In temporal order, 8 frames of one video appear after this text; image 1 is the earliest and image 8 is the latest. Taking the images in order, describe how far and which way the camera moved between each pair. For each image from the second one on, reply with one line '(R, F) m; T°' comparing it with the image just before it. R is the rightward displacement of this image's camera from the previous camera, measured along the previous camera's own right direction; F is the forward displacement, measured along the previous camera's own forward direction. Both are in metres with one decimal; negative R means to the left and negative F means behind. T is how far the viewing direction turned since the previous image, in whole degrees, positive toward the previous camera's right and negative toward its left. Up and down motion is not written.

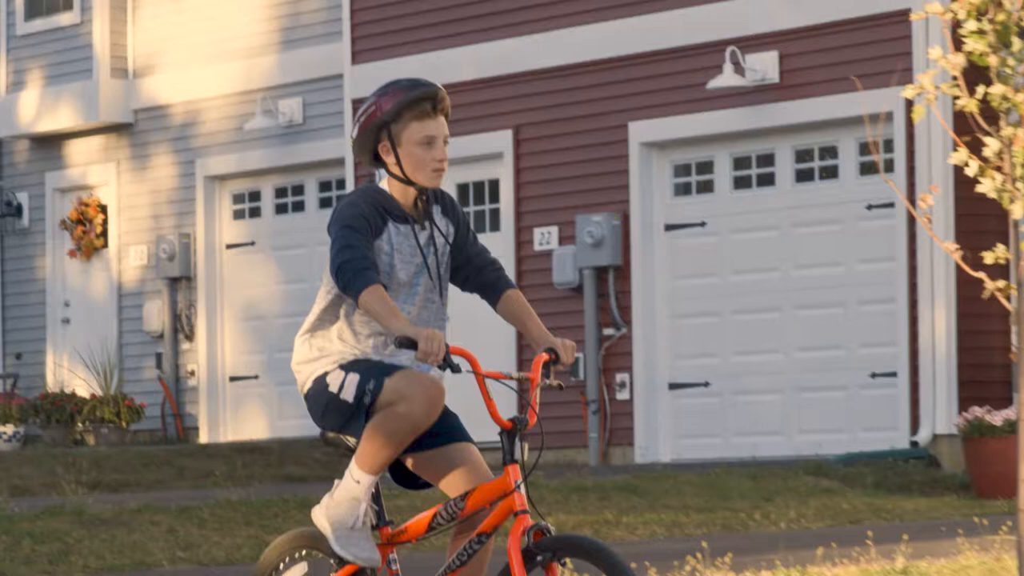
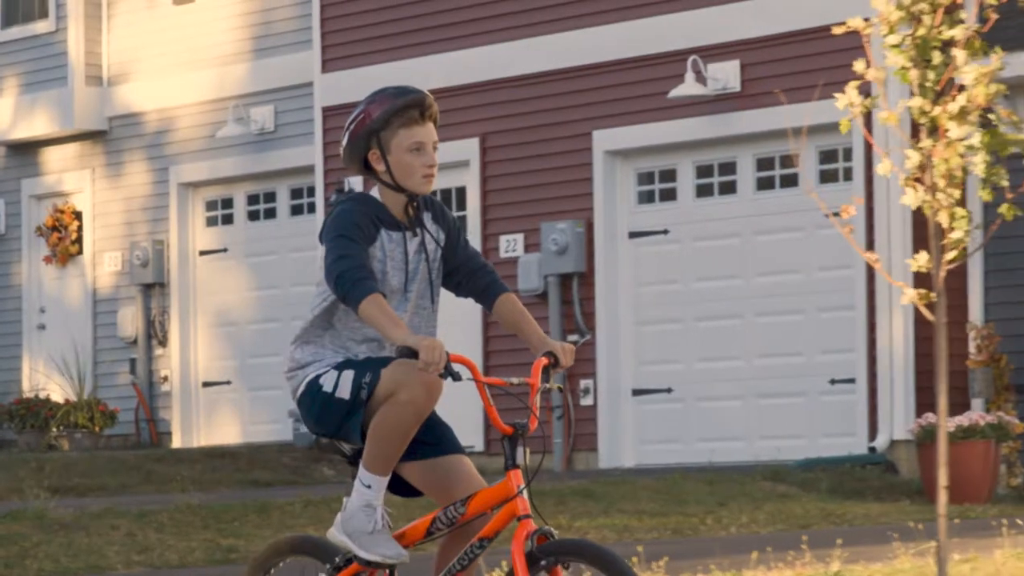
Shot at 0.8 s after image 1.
(-0.5, -0.8) m; +2°
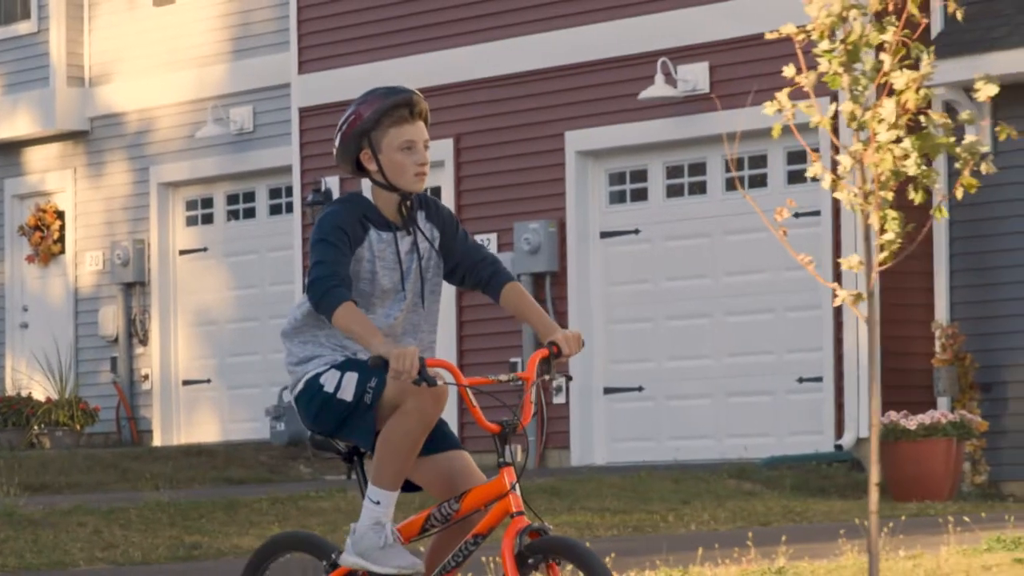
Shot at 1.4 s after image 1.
(+0.2, -0.2) m; 0°
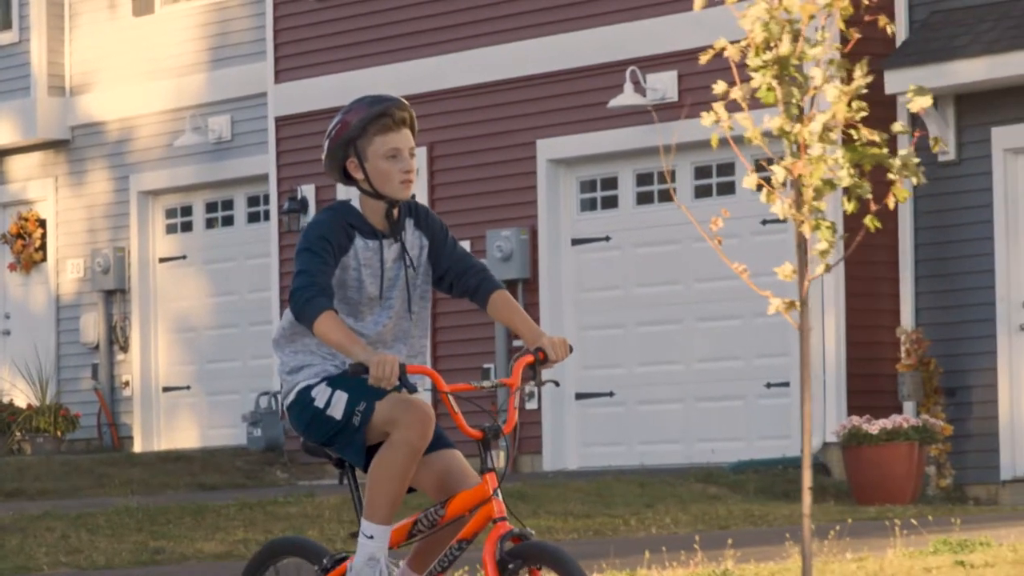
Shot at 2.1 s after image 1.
(+0.2, -0.2) m; 0°
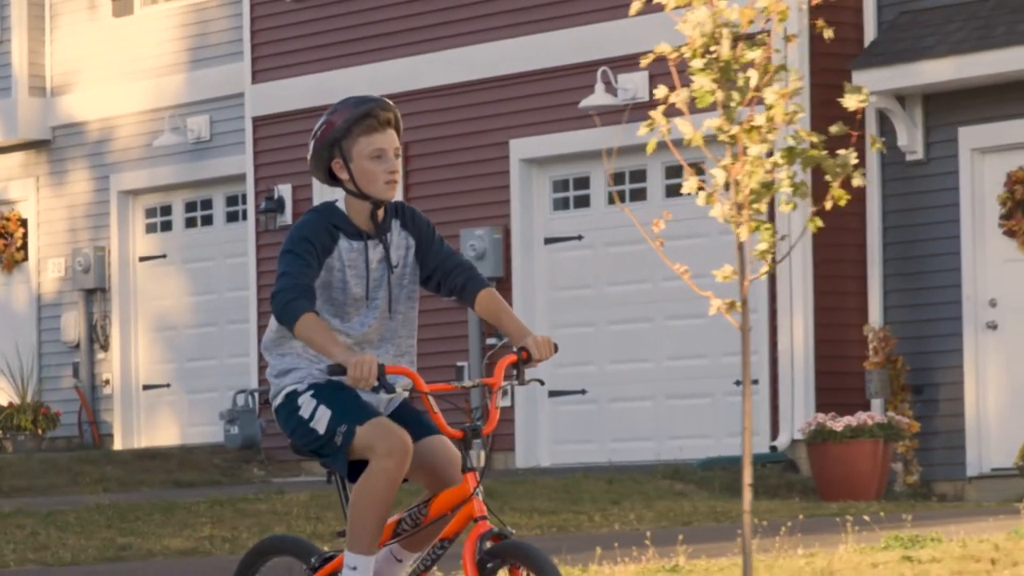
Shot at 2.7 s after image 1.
(+0.2, -0.1) m; 0°
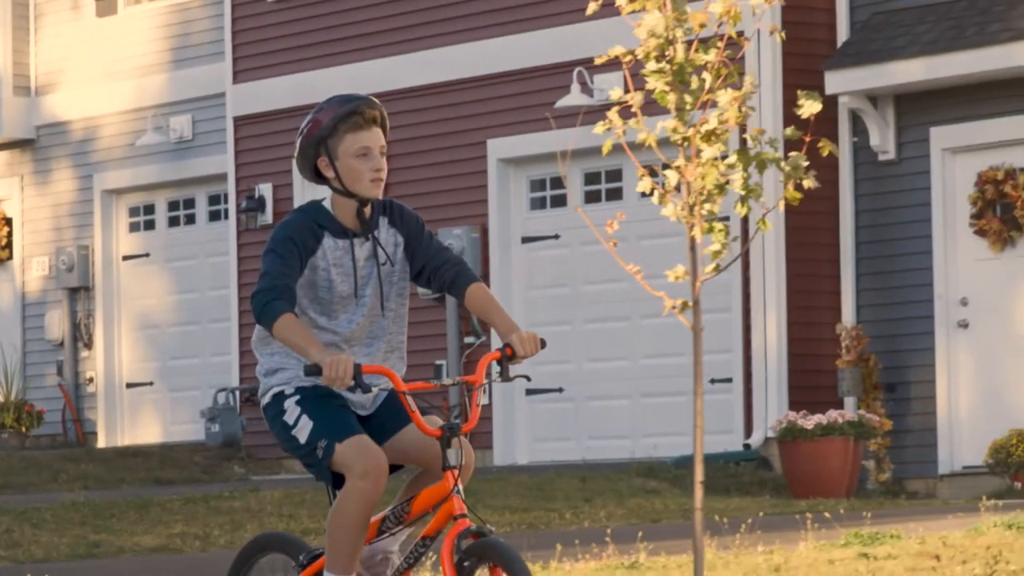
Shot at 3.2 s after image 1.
(+0.1, -0.1) m; 0°
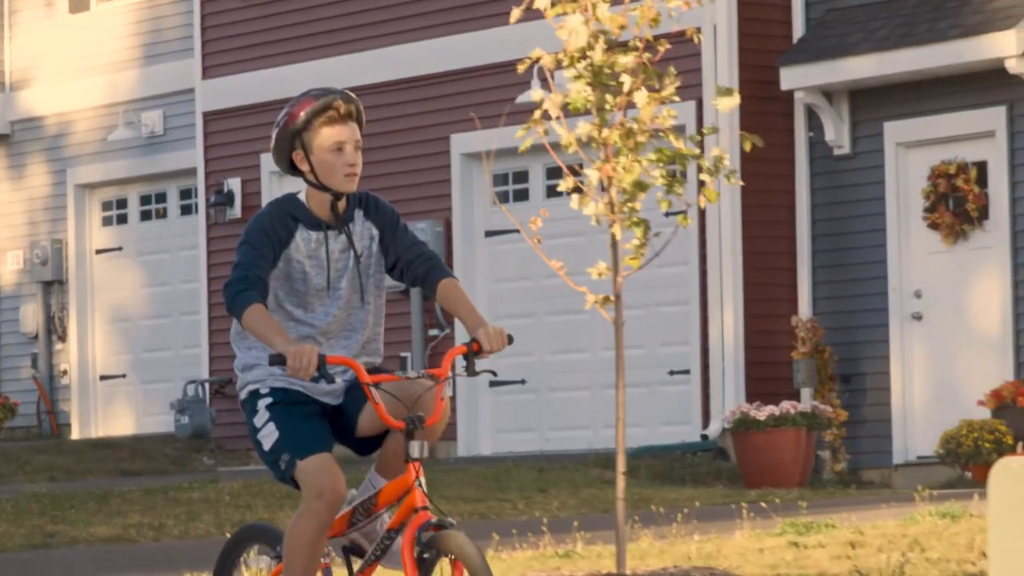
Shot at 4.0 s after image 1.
(+0.2, -0.2) m; 0°
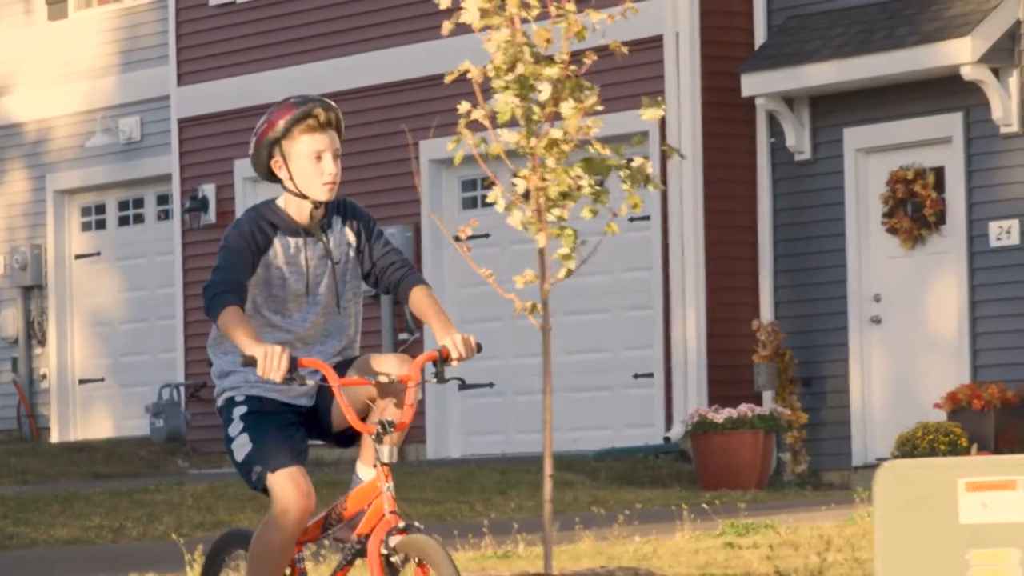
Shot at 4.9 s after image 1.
(+0.3, -0.2) m; 0°
